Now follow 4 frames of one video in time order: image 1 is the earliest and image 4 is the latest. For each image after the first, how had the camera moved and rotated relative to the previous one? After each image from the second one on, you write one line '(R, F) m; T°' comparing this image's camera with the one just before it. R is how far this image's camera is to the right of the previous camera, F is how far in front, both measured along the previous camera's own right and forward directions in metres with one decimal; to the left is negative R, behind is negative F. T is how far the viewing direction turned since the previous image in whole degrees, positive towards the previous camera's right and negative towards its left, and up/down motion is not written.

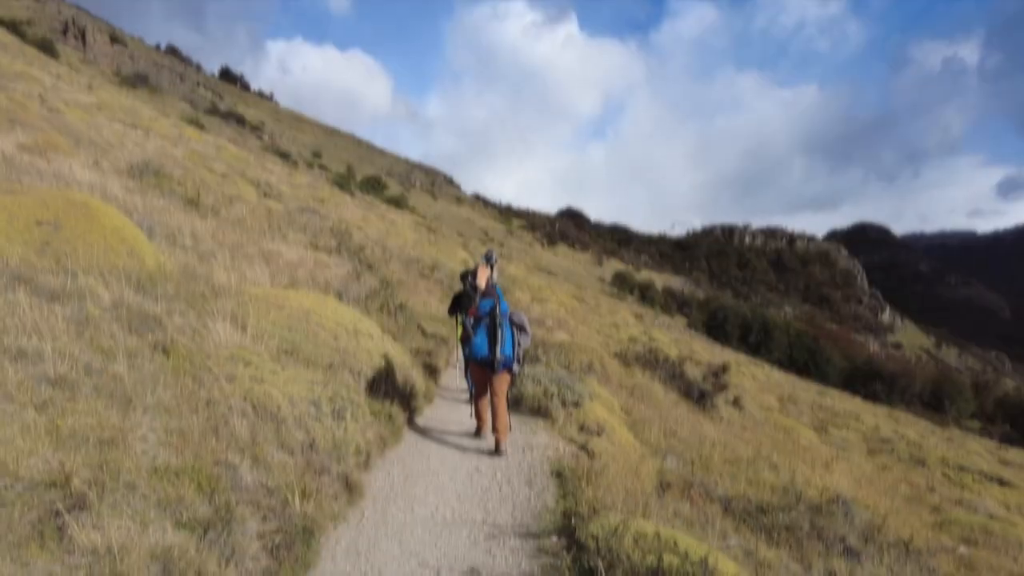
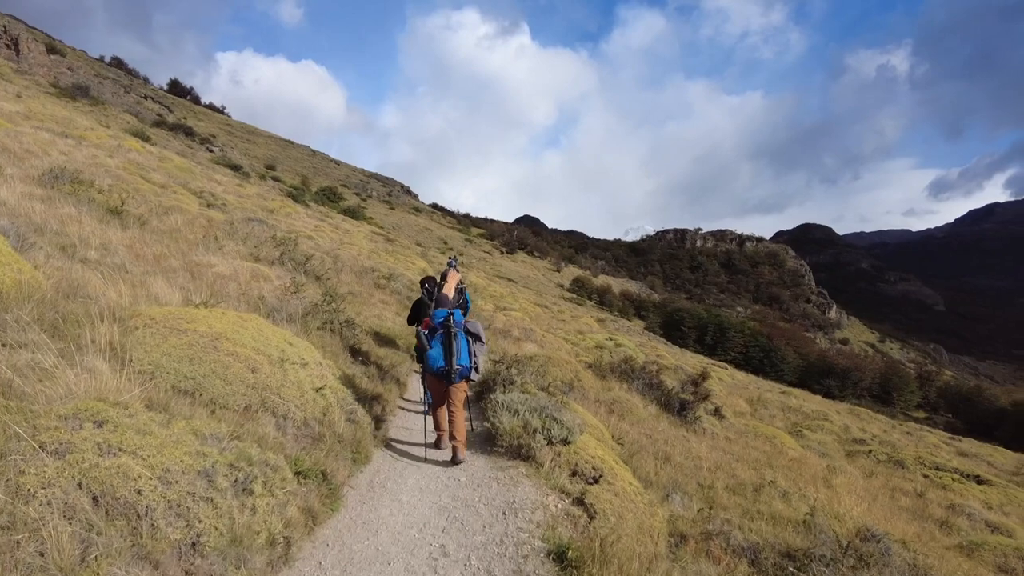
(-0.1, +1.4) m; +4°
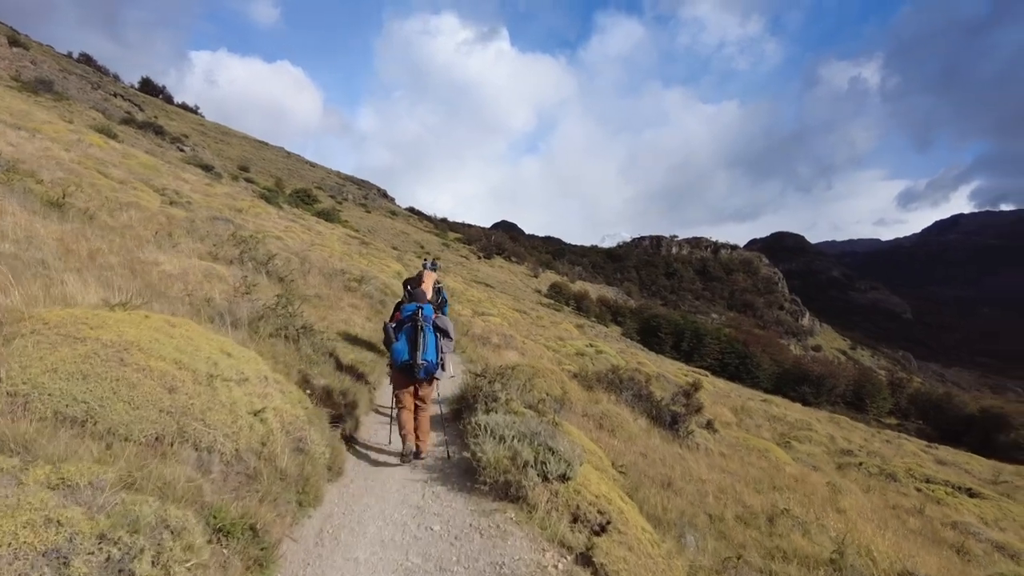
(-0.1, +1.1) m; +2°
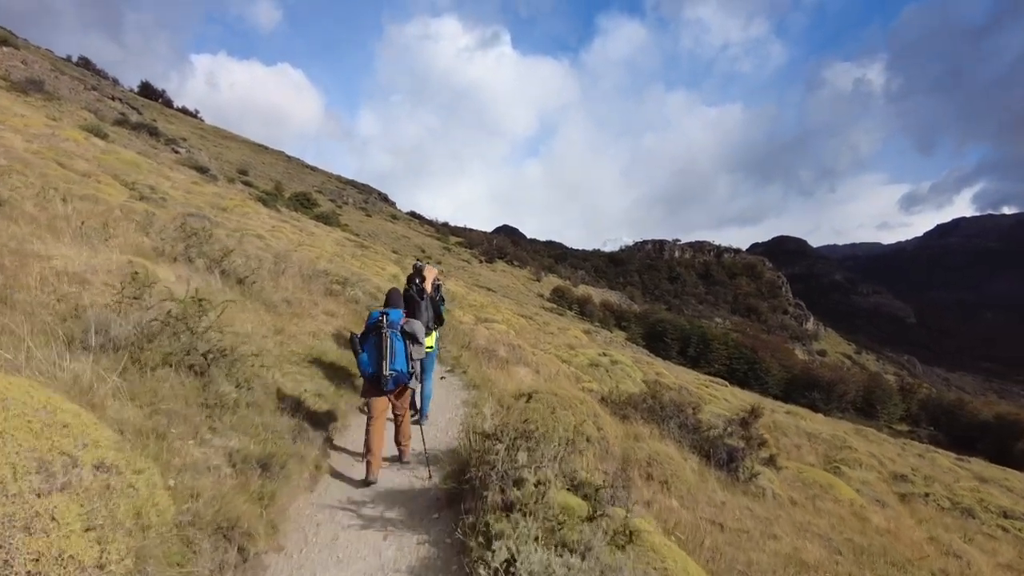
(-0.2, +2.8) m; 0°
